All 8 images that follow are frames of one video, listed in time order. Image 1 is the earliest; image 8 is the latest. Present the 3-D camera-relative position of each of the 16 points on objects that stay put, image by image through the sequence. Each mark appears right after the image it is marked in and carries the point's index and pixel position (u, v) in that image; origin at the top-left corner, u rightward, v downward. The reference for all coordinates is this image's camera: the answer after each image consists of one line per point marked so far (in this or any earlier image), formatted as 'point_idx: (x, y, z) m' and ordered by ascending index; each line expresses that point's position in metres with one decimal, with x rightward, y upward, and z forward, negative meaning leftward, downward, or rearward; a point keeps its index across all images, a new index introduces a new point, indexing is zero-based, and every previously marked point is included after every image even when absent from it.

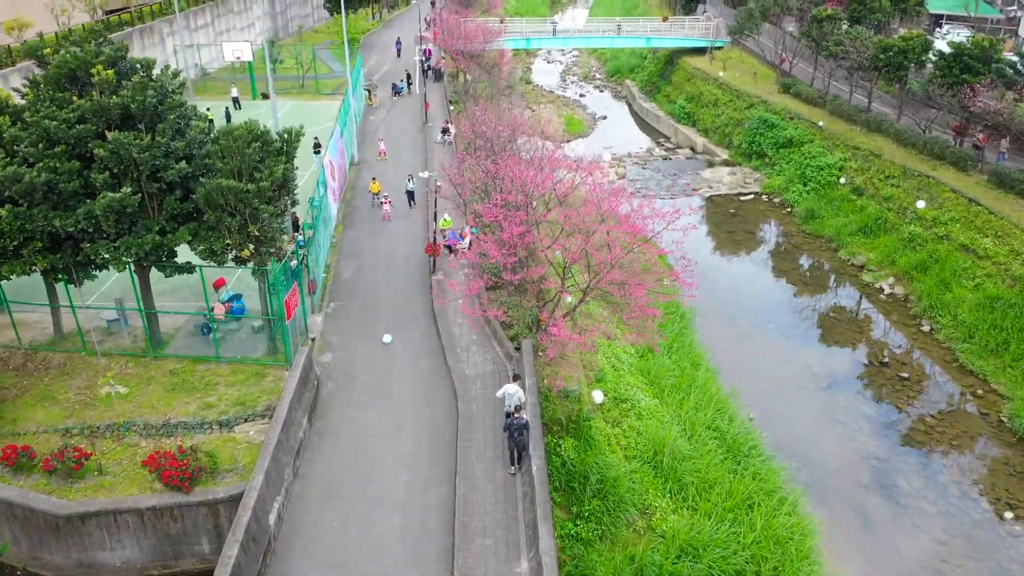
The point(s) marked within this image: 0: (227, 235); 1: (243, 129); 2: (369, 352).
0: (-5.1, +1.0, +15.0) m
1: (-4.8, +2.9, +15.0) m
2: (-3.0, -1.4, +17.5) m
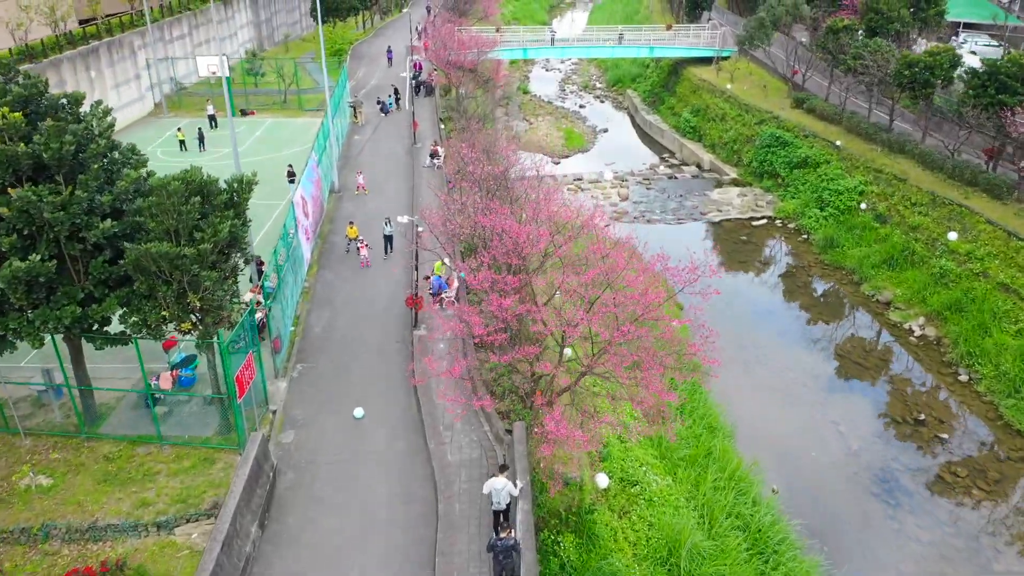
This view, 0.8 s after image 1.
0: (-5.3, -0.3, +12.6) m
1: (-5.0, +1.6, +12.6) m
2: (-3.2, -2.6, +15.1) m
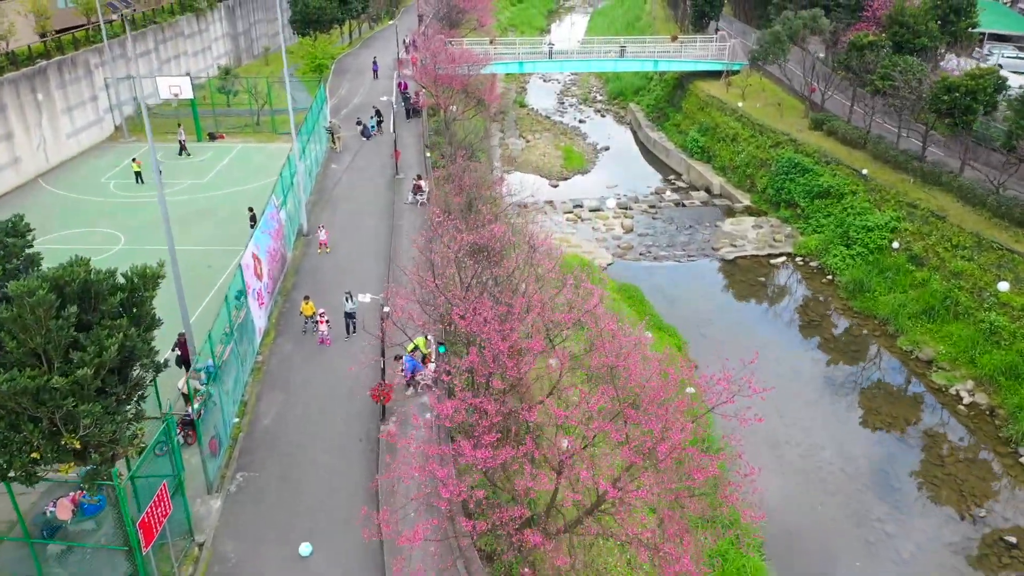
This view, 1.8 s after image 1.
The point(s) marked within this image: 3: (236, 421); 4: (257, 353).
0: (-5.5, -1.8, +9.5) m
1: (-5.2, +0.1, +9.6) m
2: (-3.4, -4.1, +12.1) m
3: (-5.1, -2.4, +15.5) m
4: (-5.3, -1.3, +17.4) m
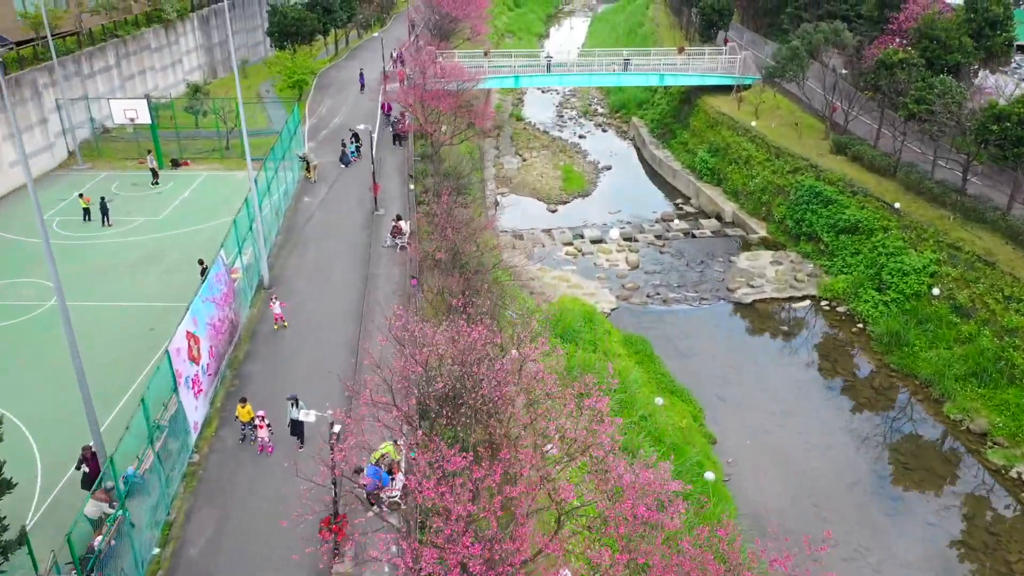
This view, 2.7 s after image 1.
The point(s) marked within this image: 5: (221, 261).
0: (-5.7, -3.3, +6.5) m
1: (-5.4, -1.4, +6.6) m
2: (-3.6, -5.6, +9.1) m
3: (-5.3, -3.9, +12.5) m
4: (-5.5, -2.8, +14.4) m
5: (-5.9, +0.6, +17.0) m
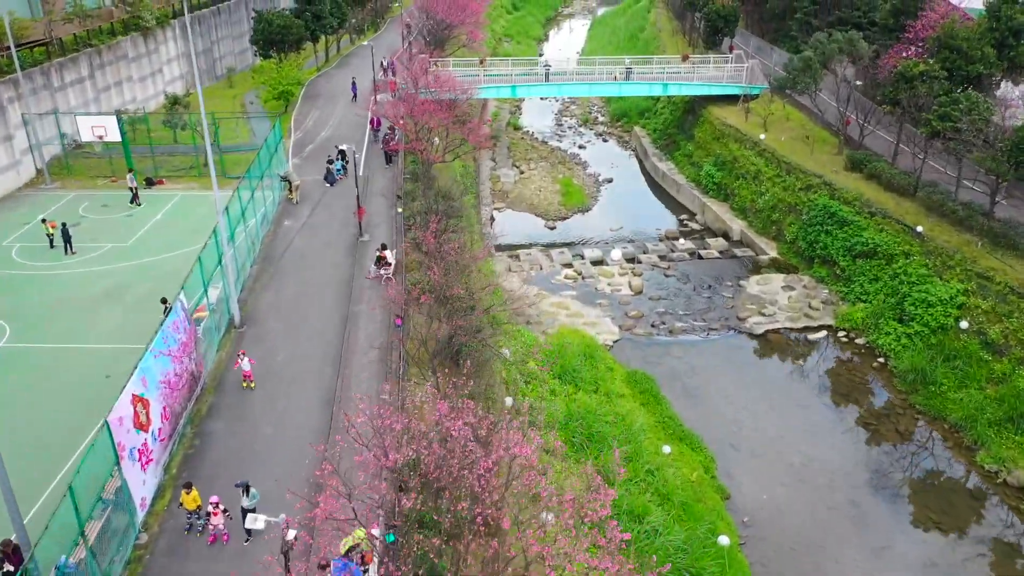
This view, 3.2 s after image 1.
0: (-5.8, -4.2, +4.8) m
1: (-5.6, -2.3, +4.8) m
2: (-3.7, -6.5, +7.3) m
3: (-5.5, -4.8, +10.7) m
4: (-5.6, -3.7, +12.6) m
5: (-6.0, -0.3, +15.2) m
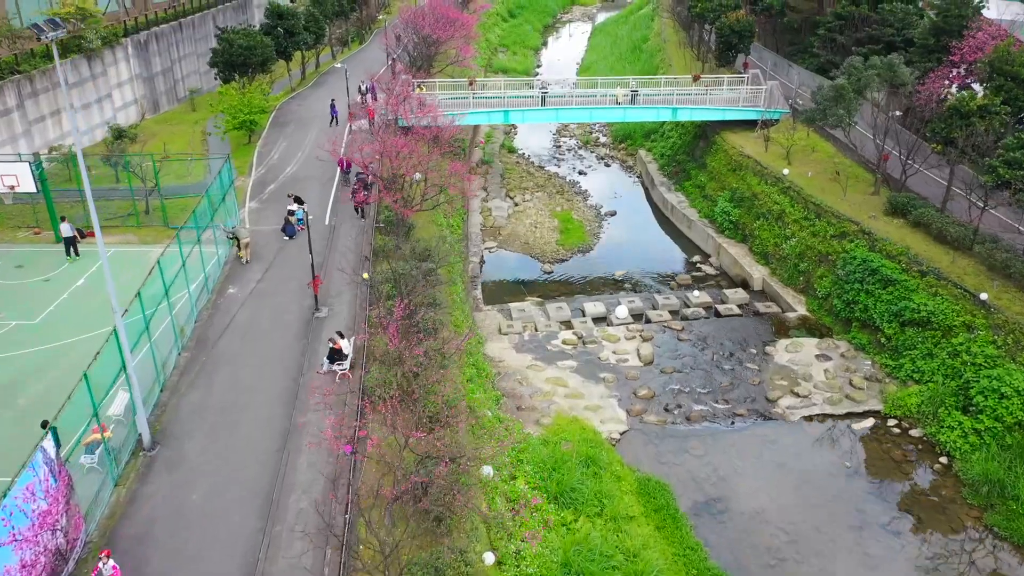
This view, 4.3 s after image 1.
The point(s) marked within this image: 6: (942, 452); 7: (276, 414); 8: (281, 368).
0: (-6.1, -6.1, +0.8) m
1: (-5.9, -4.2, +0.8) m
2: (-4.0, -8.4, +3.3) m
3: (-5.8, -6.8, +6.8) m
4: (-5.9, -5.7, +8.6) m
5: (-6.3, -2.3, +11.3) m
6: (+10.0, -3.8, +19.6) m
7: (-4.5, -2.4, +16.0) m
8: (-4.8, -1.7, +17.5) m
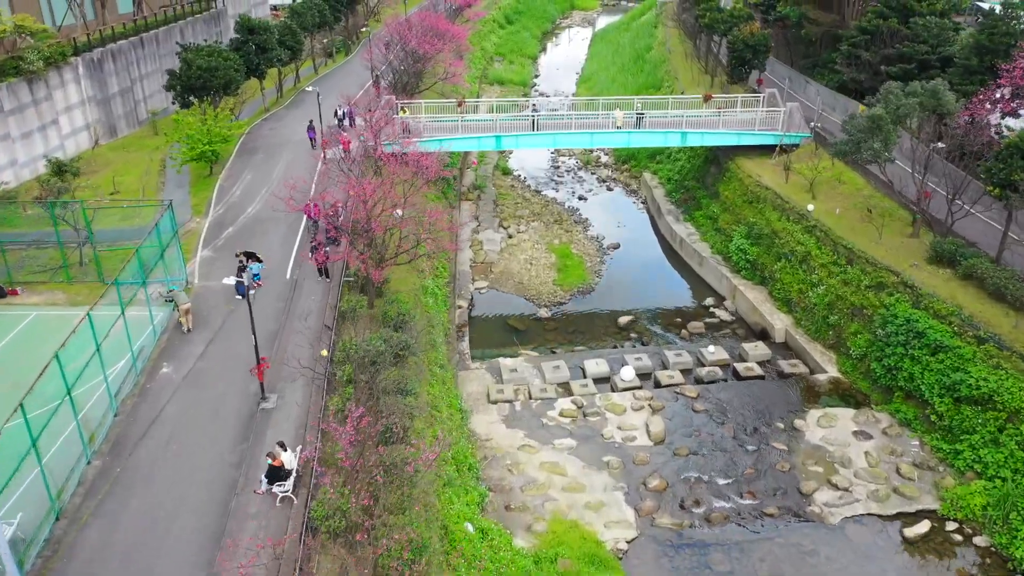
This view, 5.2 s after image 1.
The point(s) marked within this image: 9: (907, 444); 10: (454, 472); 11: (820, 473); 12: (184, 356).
0: (-6.4, -7.8, -2.5) m
1: (-6.1, -5.9, -2.5) m
2: (-4.3, -10.1, 0.0) m
3: (-6.0, -8.4, +3.4) m
4: (-6.2, -7.3, +5.3) m
5: (-6.6, -3.9, +8.0) m
6: (+9.7, -5.5, +16.3) m
7: (-4.8, -4.1, +12.6) m
8: (-5.1, -3.3, +14.2) m
9: (+9.4, -3.7, +19.9) m
10: (-1.2, -3.7, +17.0) m
11: (+7.1, -4.2, +19.2) m
12: (-7.0, -1.4, +18.1) m
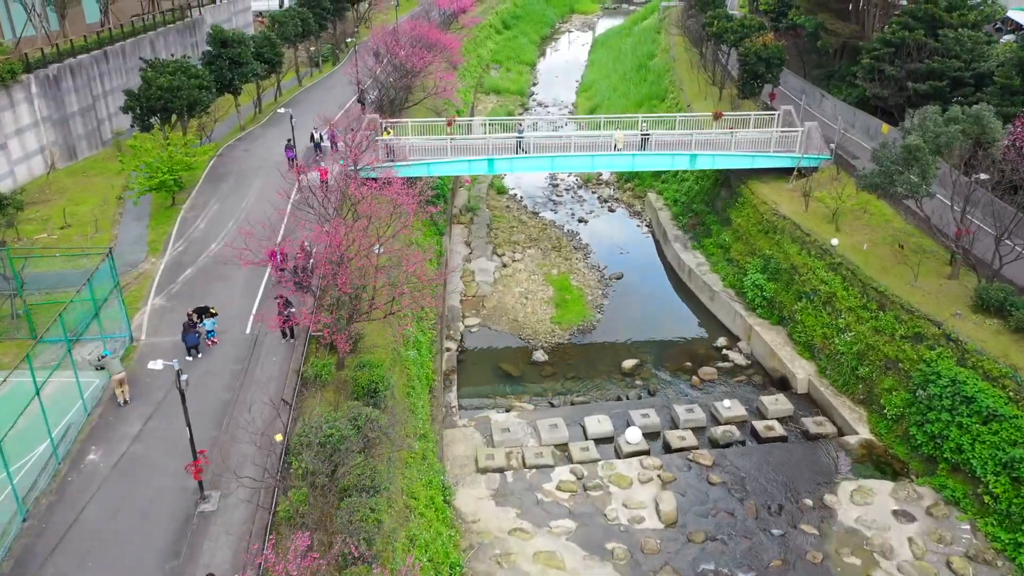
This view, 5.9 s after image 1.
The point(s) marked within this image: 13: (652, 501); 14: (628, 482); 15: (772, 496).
0: (-6.6, -9.0, -5.1) m
1: (-6.4, -7.1, -5.1) m
2: (-4.5, -11.4, -2.6) m
3: (-6.2, -9.7, +0.8) m
4: (-6.4, -8.6, +2.7) m
5: (-6.8, -5.2, +5.4) m
6: (+9.5, -6.7, +13.7) m
7: (-5.0, -5.3, +10.0) m
8: (-5.3, -4.6, +11.6) m
9: (+9.2, -4.9, +17.2) m
10: (-1.4, -5.0, +14.3) m
11: (+6.9, -5.5, +16.6) m
12: (-7.3, -2.7, +15.5) m
13: (+3.1, -4.7, +18.5) m
14: (+2.6, -4.4, +19.1) m
15: (+5.9, -4.7, +18.8) m
